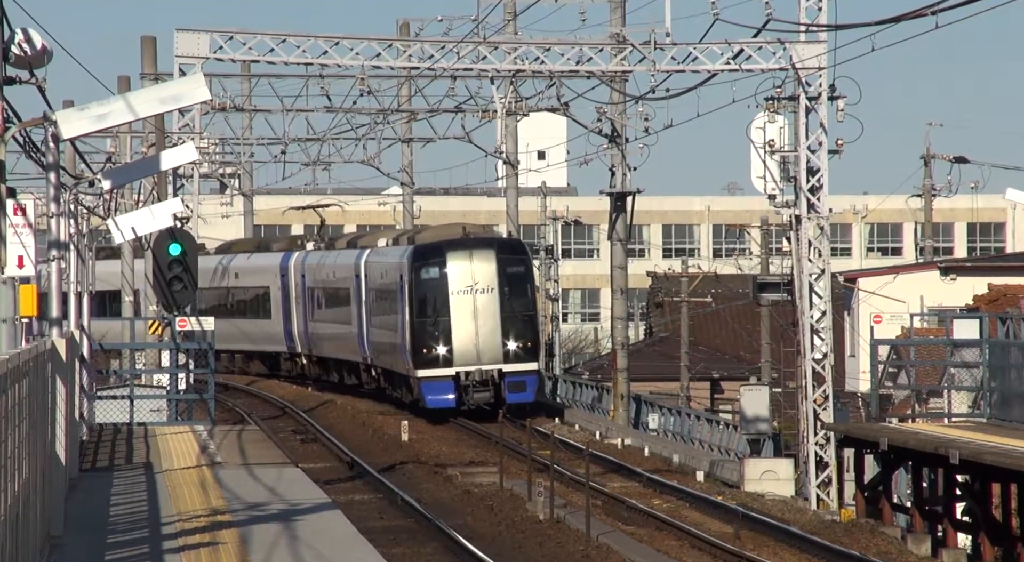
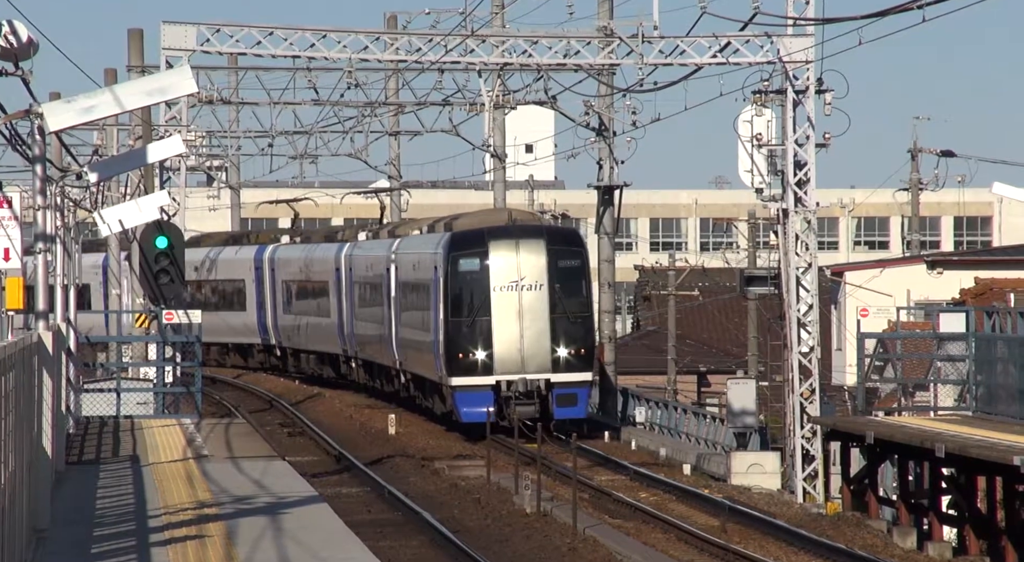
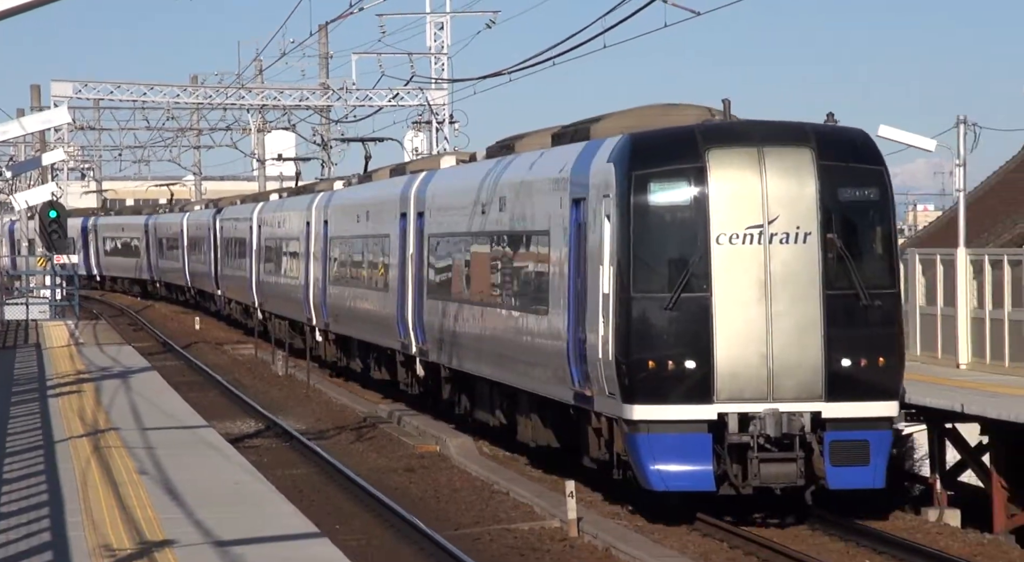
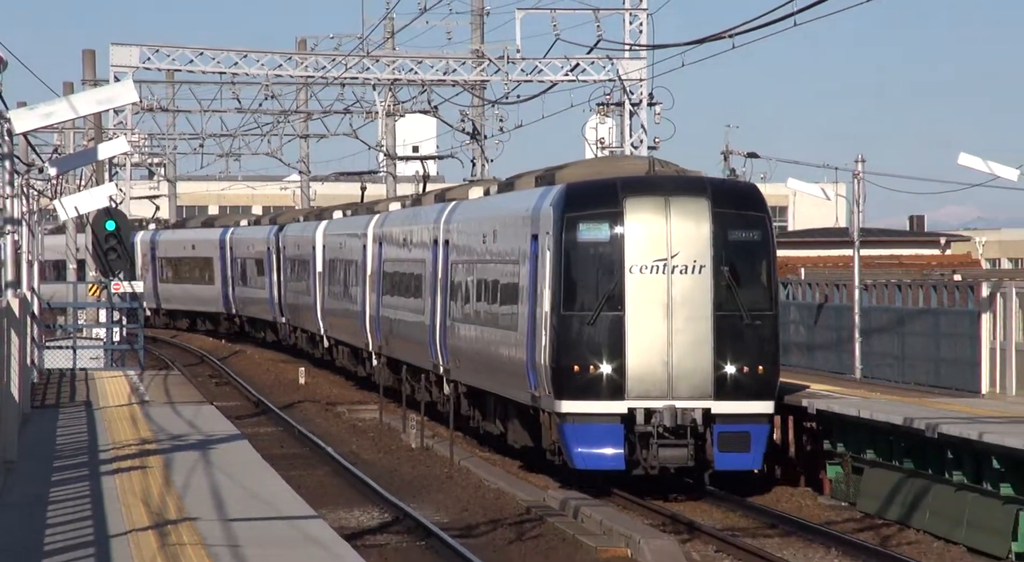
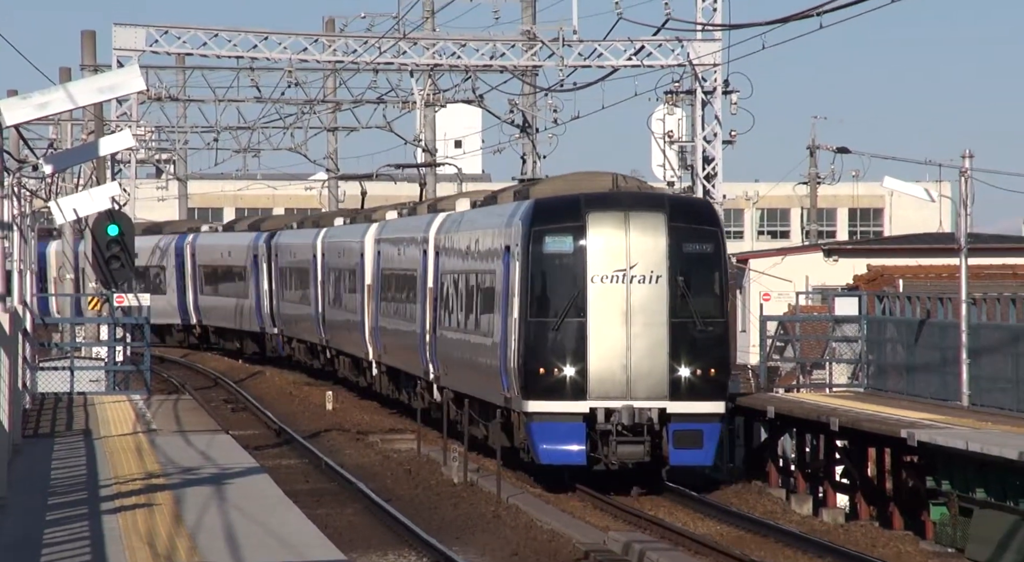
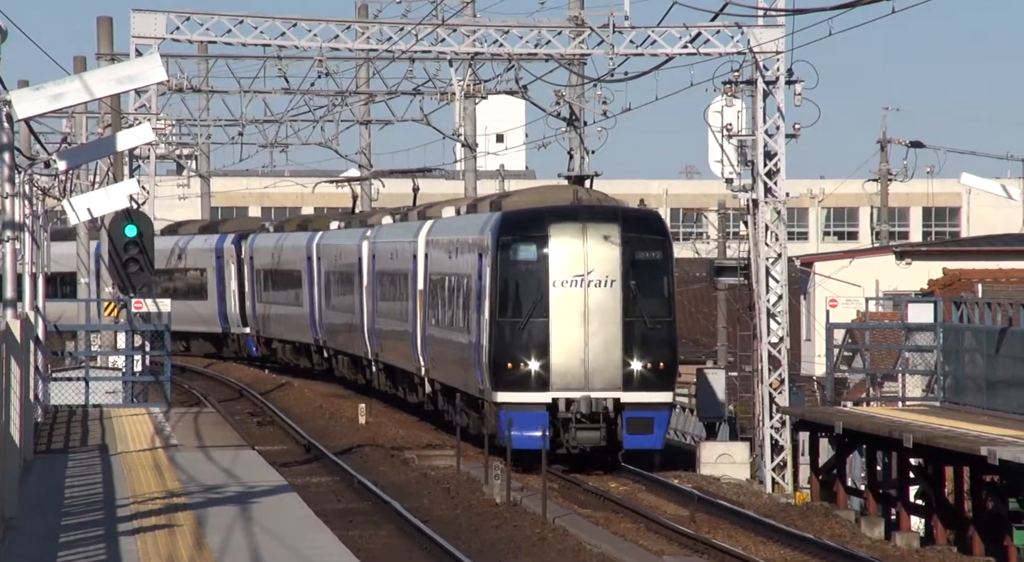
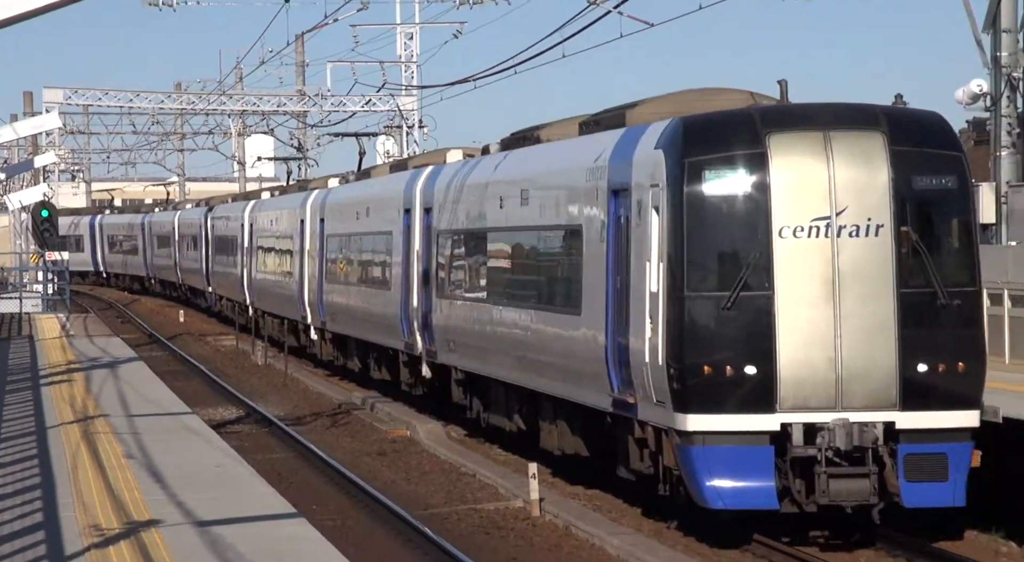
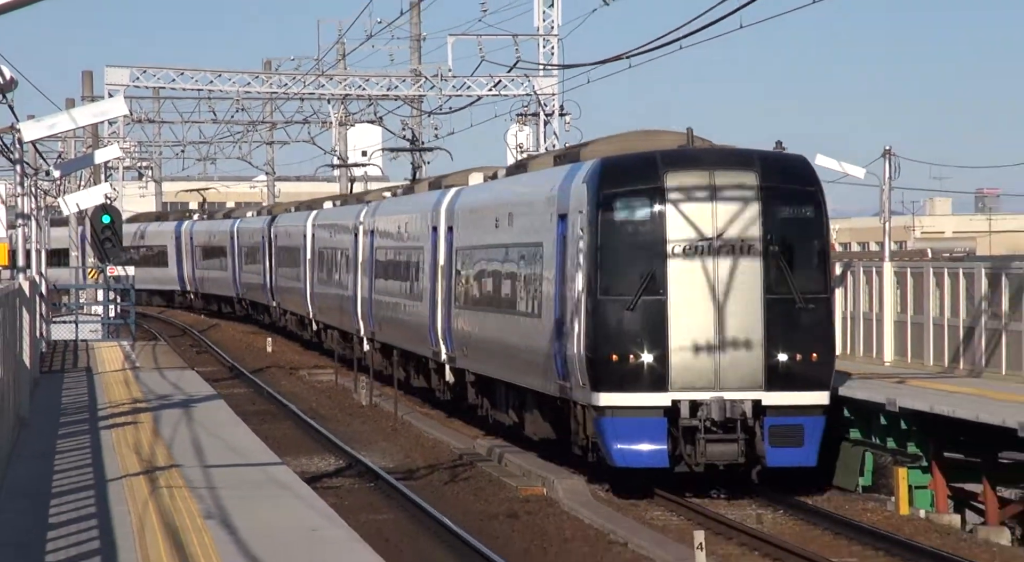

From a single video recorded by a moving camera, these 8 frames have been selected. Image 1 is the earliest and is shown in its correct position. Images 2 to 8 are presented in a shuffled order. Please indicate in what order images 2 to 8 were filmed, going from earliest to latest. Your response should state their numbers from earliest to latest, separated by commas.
2, 6, 5, 4, 8, 3, 7
